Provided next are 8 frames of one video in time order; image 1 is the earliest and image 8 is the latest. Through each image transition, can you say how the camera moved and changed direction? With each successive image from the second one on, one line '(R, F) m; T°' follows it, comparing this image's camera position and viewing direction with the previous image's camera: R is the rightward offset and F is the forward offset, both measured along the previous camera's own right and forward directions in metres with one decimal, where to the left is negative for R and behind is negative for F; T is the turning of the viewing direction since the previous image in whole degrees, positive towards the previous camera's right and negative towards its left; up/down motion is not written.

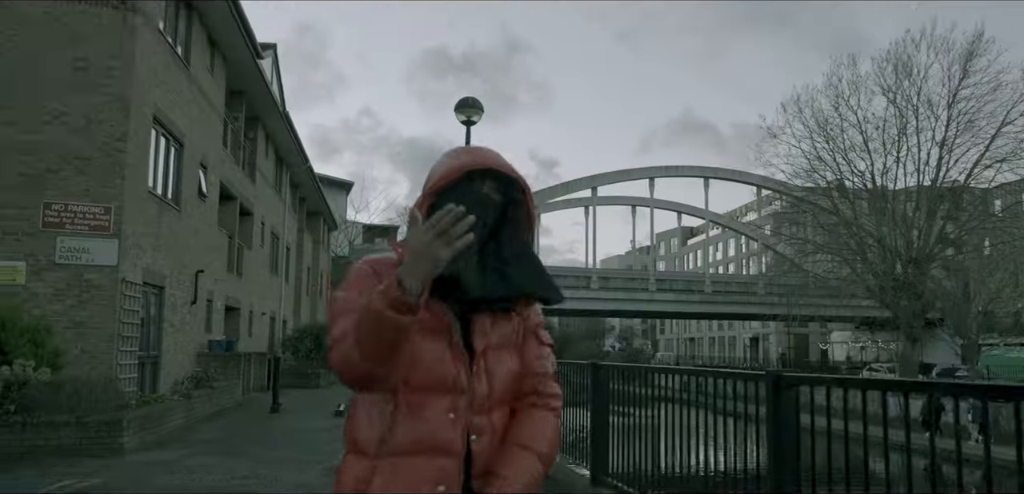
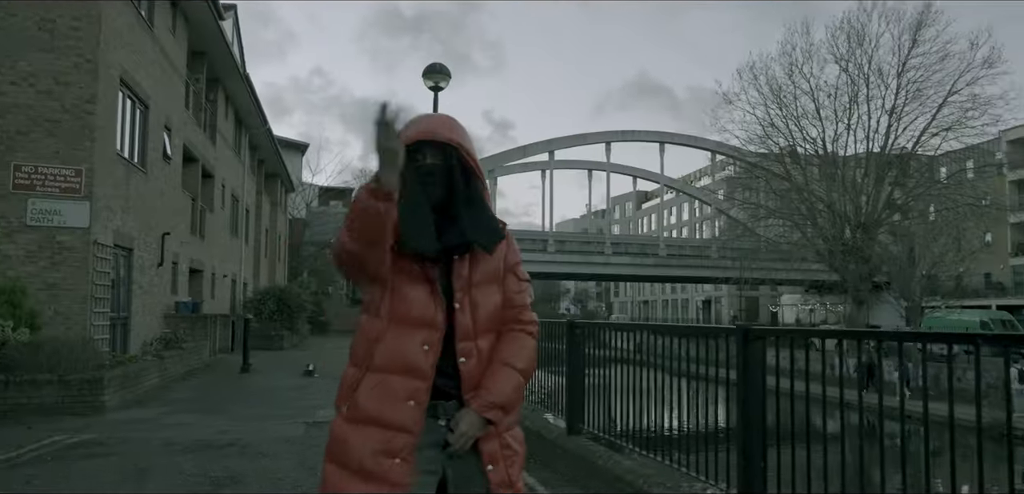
(-0.2, -0.4) m; +3°
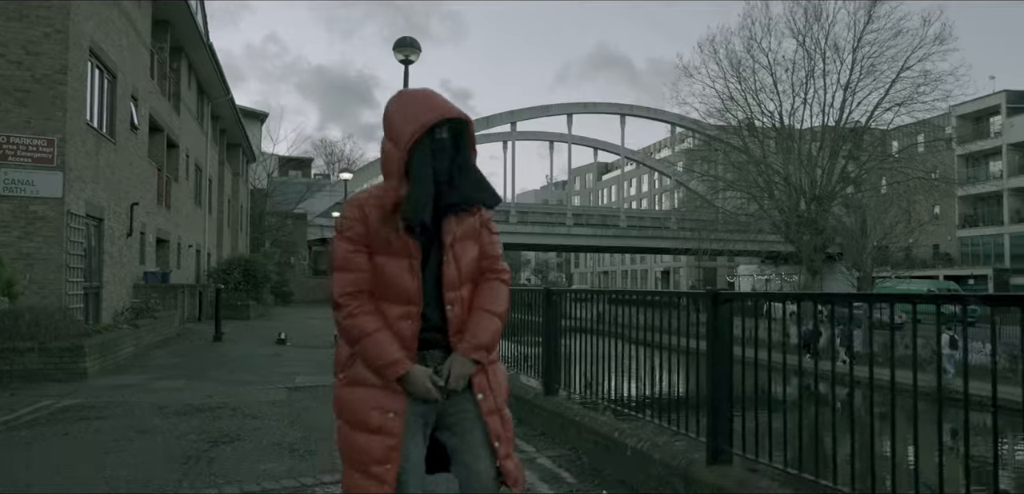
(-0.2, -0.4) m; +3°
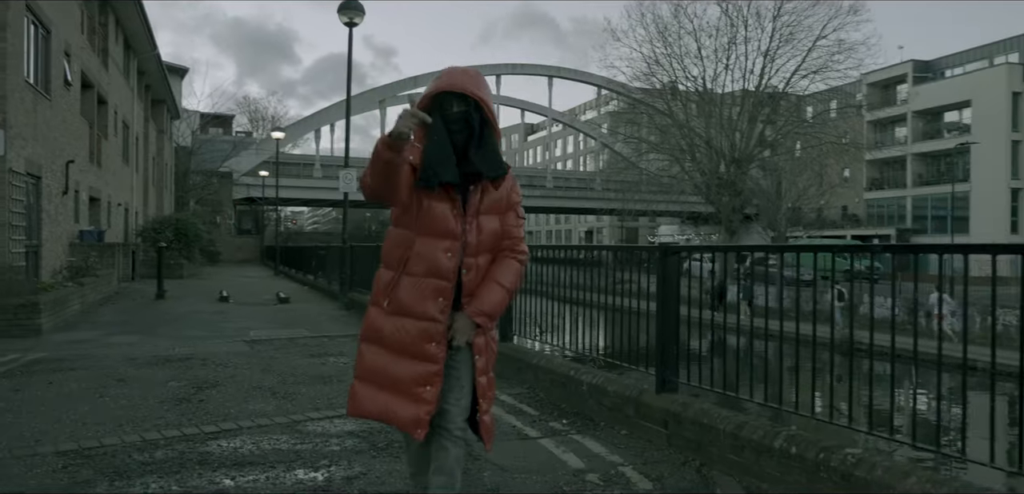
(-0.3, -0.7) m; +5°
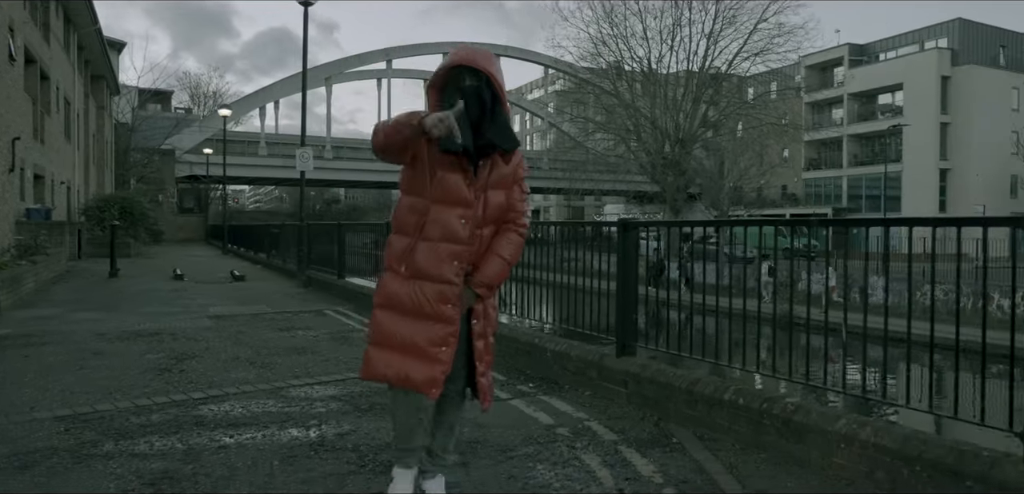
(-0.2, -0.4) m; +4°
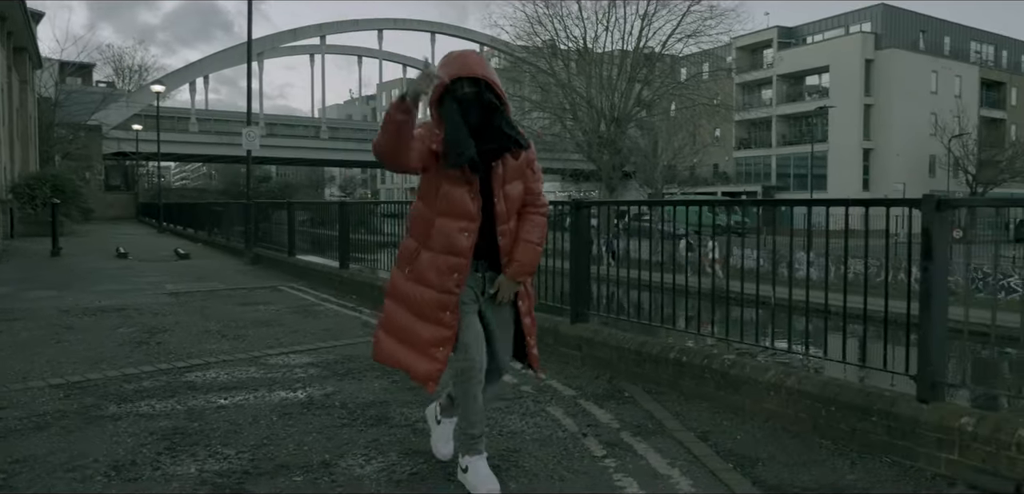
(-0.2, -0.6) m; +4°
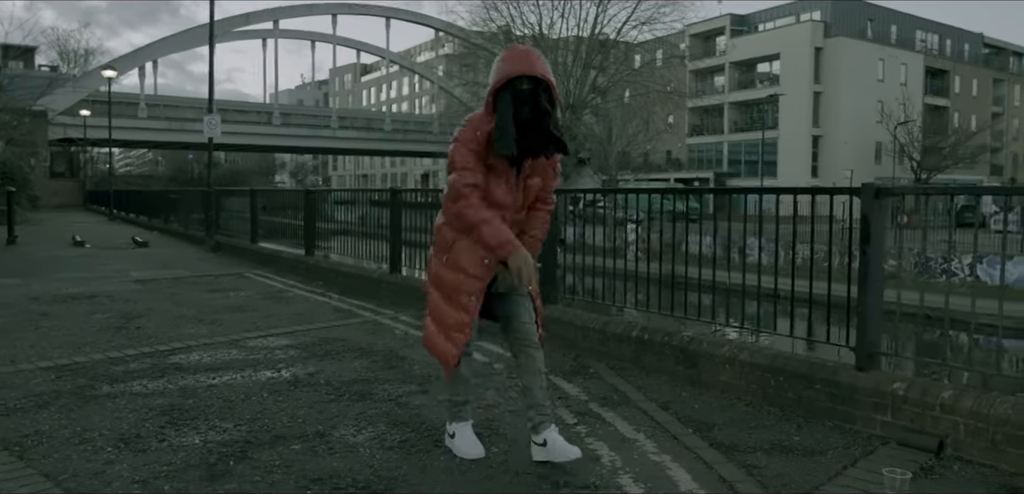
(-0.1, -0.4) m; +3°
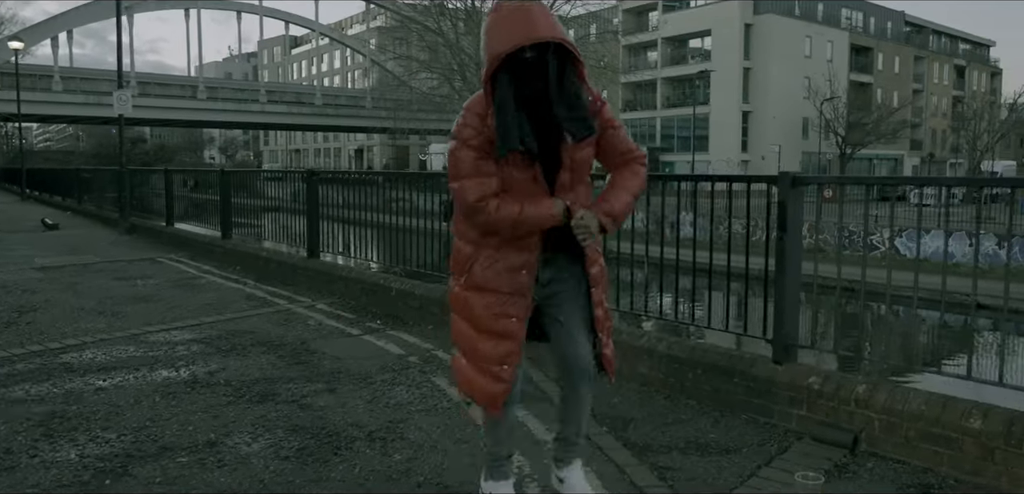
(+0.2, +0.2) m; +4°
